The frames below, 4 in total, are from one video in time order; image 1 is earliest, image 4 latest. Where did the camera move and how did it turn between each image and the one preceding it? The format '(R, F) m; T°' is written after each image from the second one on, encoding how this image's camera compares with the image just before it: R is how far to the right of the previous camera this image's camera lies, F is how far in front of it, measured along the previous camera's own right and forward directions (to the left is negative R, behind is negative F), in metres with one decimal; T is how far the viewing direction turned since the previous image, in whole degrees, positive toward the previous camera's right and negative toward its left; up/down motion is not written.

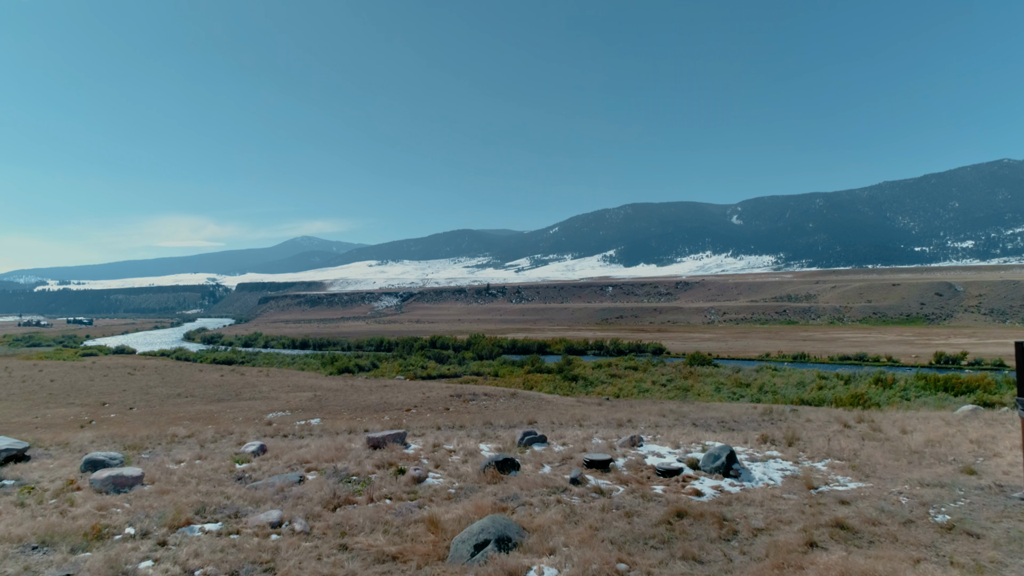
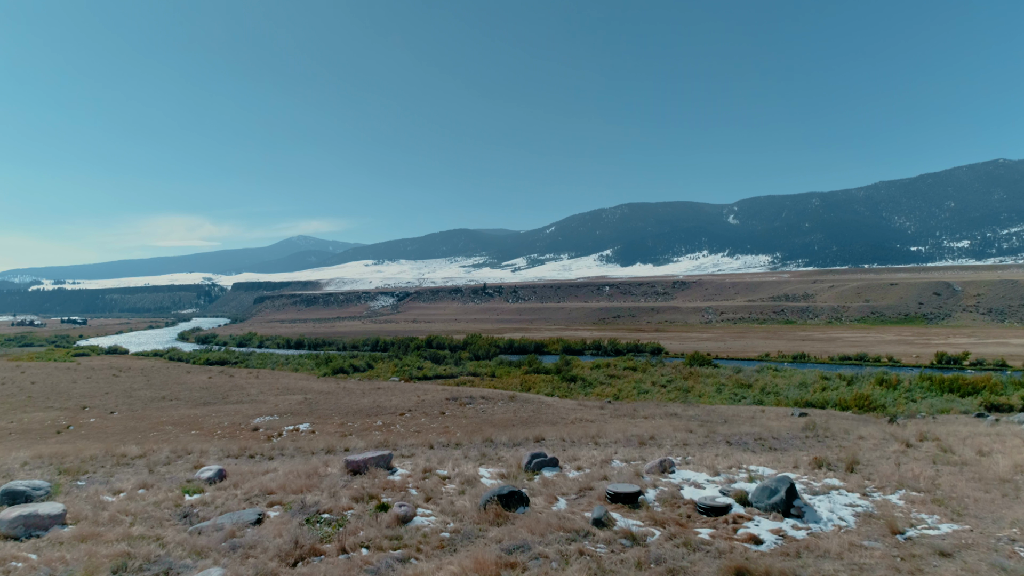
(0.0, +0.7) m; 0°
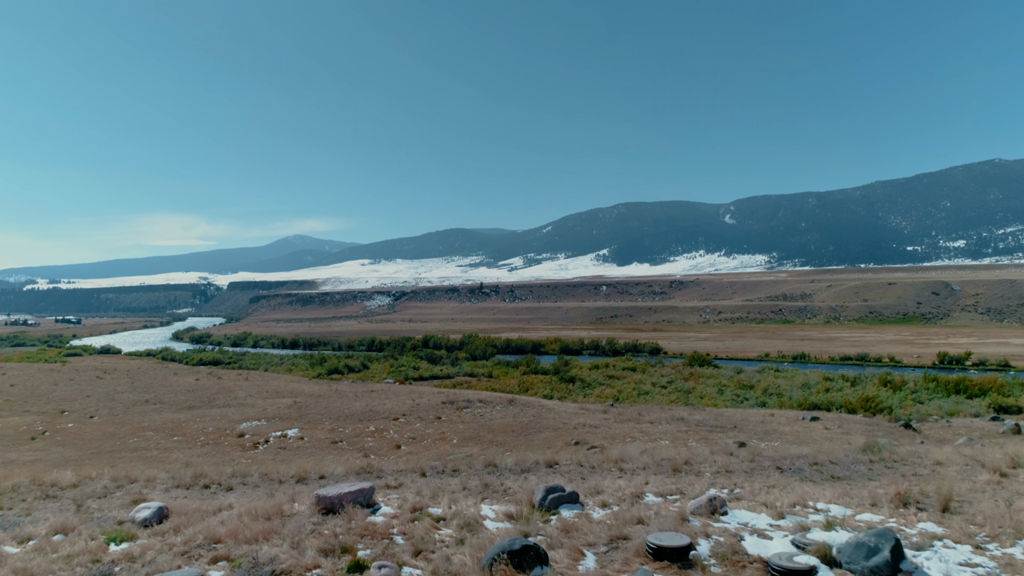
(-0.1, +0.7) m; 0°
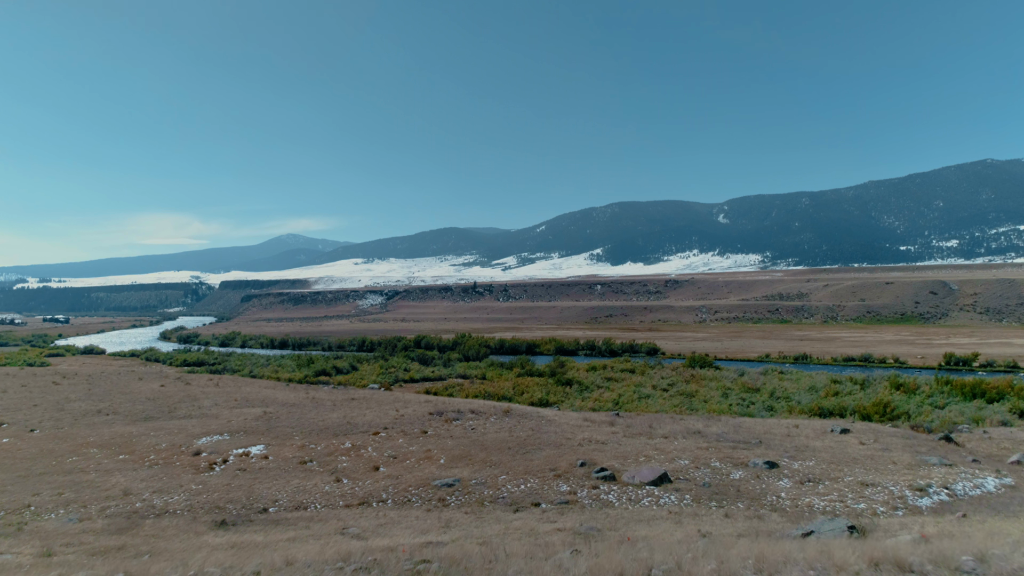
(0.0, +1.6) m; 0°
